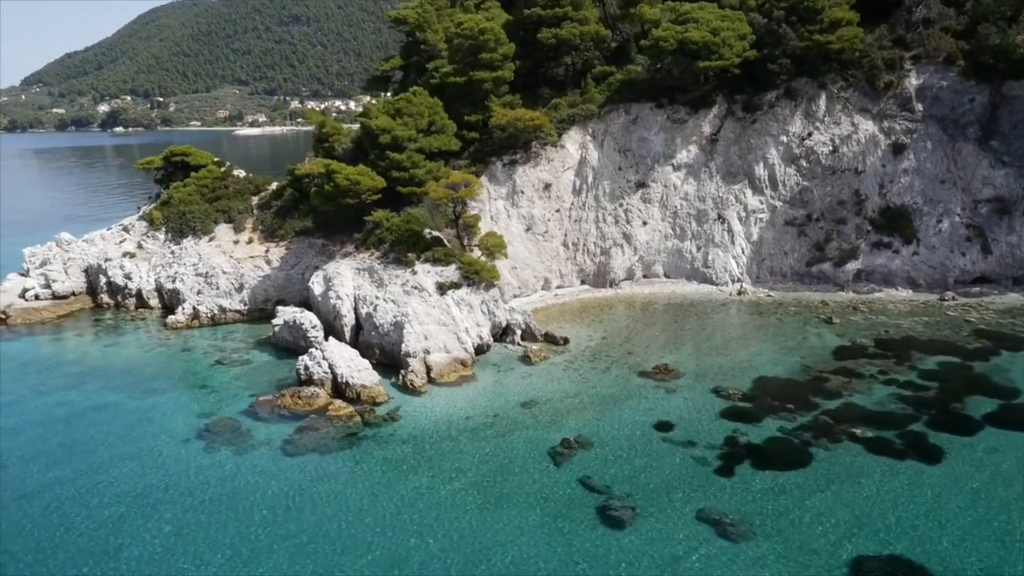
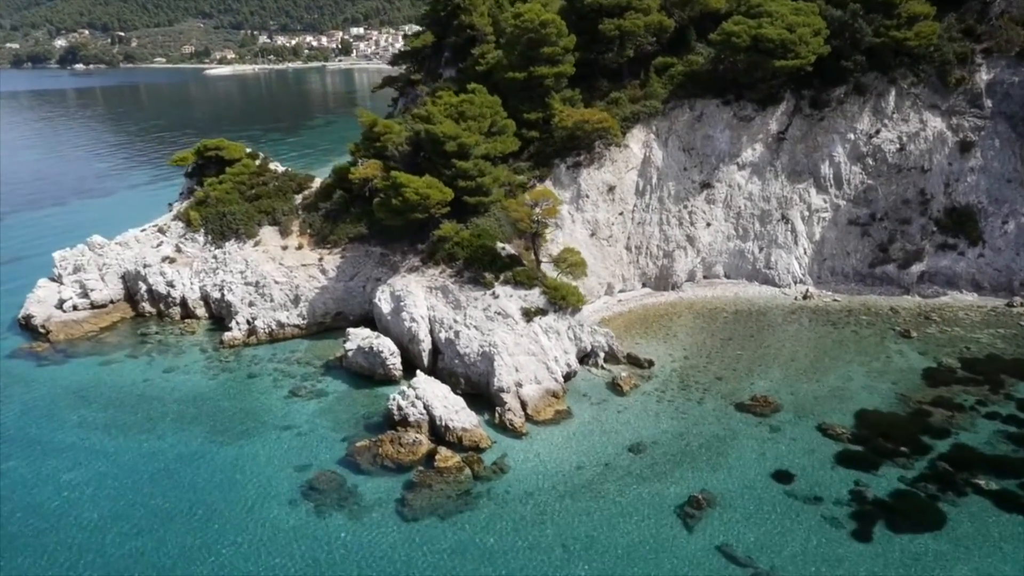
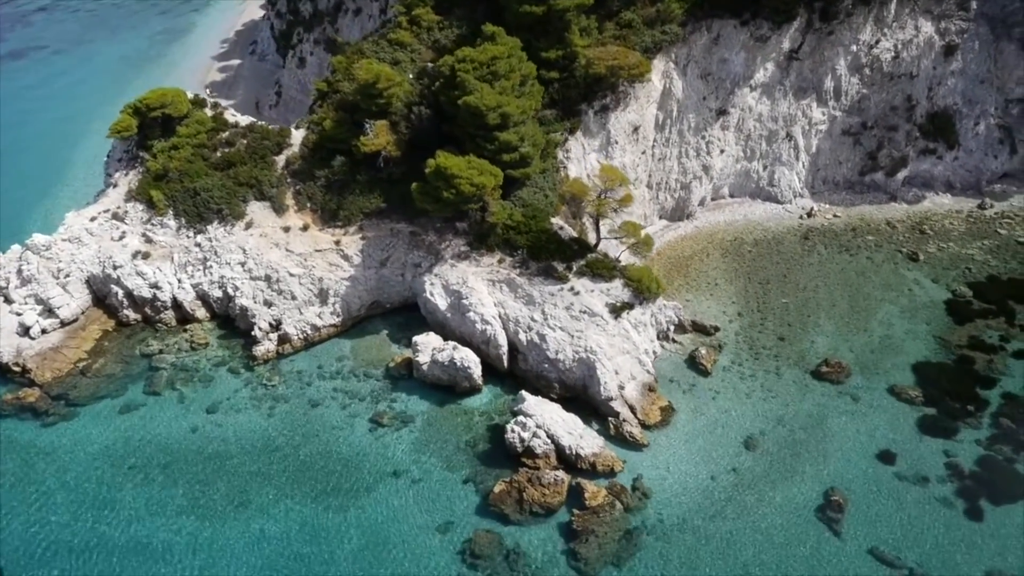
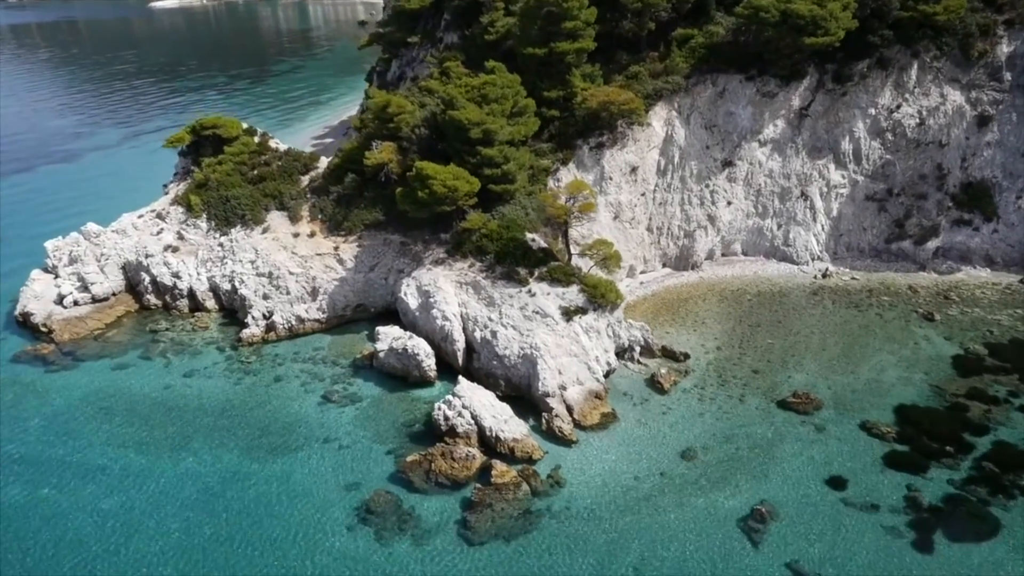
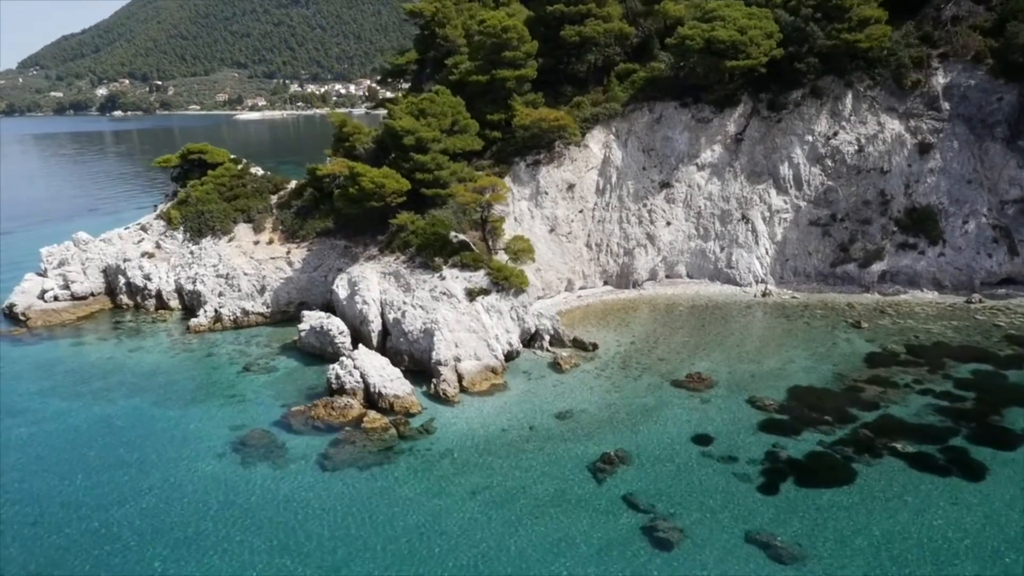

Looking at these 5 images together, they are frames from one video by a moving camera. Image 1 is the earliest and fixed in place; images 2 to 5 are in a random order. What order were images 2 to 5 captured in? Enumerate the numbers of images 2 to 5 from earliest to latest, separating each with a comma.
5, 2, 4, 3
